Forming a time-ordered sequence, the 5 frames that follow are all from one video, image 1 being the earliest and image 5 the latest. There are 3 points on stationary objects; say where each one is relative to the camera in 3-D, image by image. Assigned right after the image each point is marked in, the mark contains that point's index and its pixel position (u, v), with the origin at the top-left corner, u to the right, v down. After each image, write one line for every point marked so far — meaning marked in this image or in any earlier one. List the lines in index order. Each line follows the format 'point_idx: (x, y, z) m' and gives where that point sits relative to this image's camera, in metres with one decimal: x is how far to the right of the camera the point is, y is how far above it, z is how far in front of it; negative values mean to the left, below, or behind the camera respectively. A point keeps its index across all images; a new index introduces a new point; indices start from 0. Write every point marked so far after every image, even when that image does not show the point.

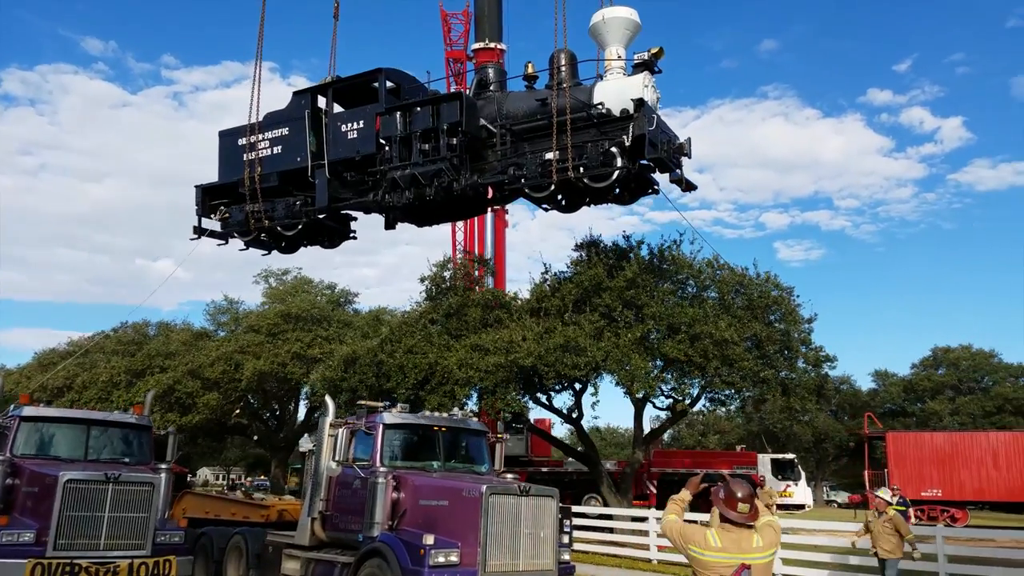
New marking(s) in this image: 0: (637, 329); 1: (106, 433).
0: (+2.3, -0.7, +15.2) m
1: (-5.6, -2.0, +11.4) m
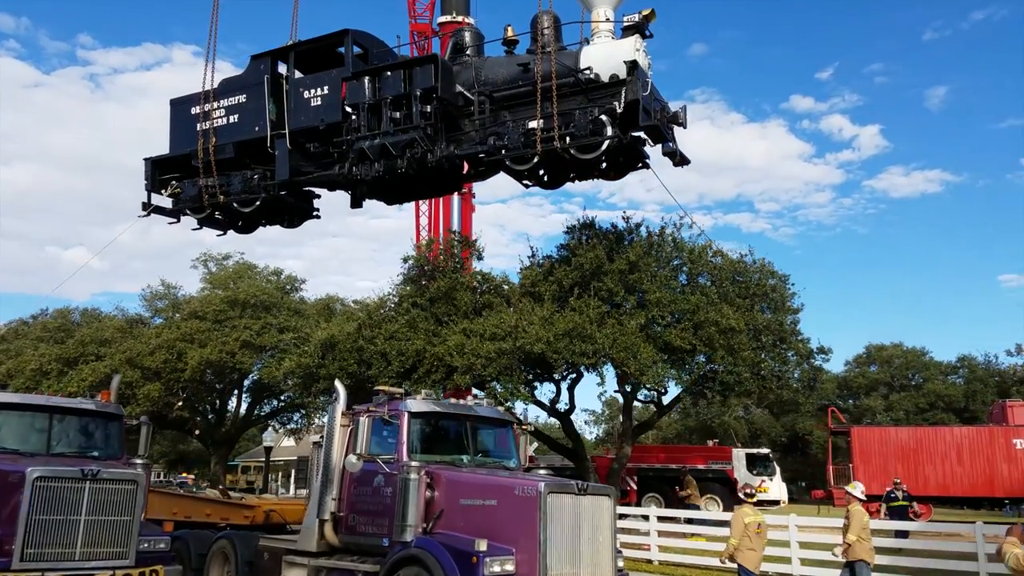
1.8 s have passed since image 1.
0: (+2.2, -0.5, +14.3) m
1: (-5.3, -1.6, +9.9) m
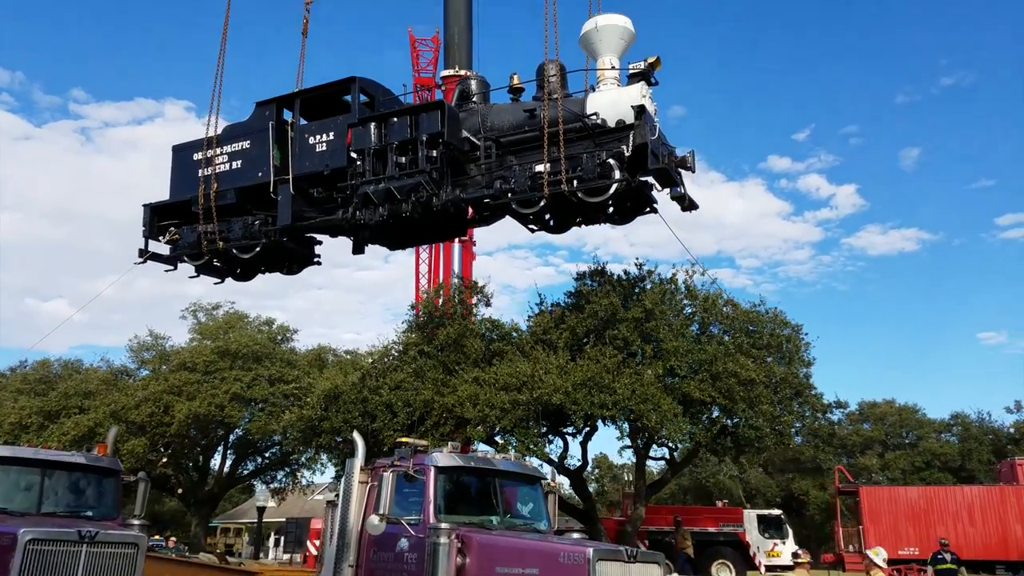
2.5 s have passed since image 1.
0: (+2.4, -1.3, +13.8) m
1: (-5.0, -2.1, +9.1) m
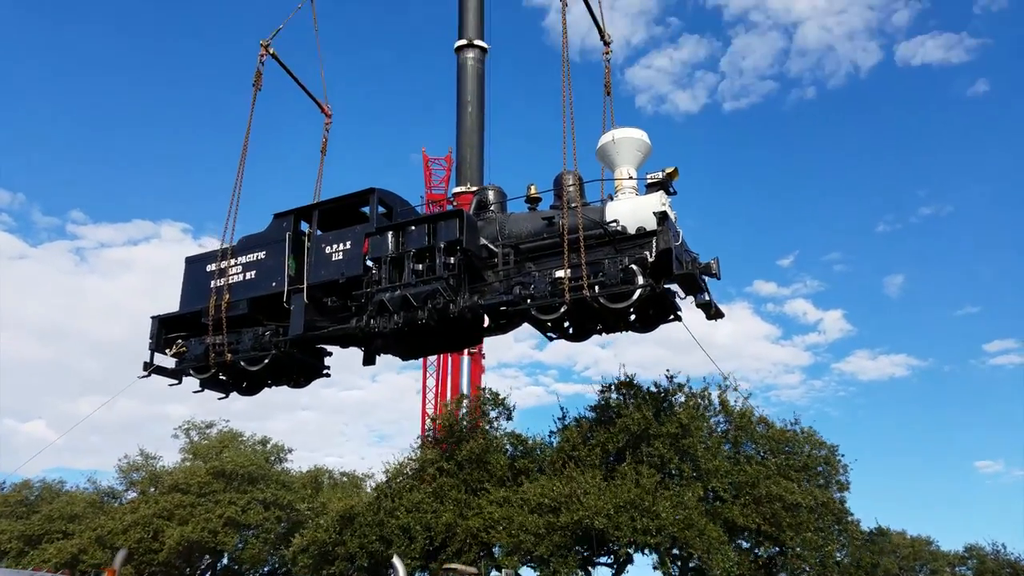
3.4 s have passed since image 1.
0: (+2.9, -3.1, +13.0) m
1: (-4.5, -3.2, +8.2) m
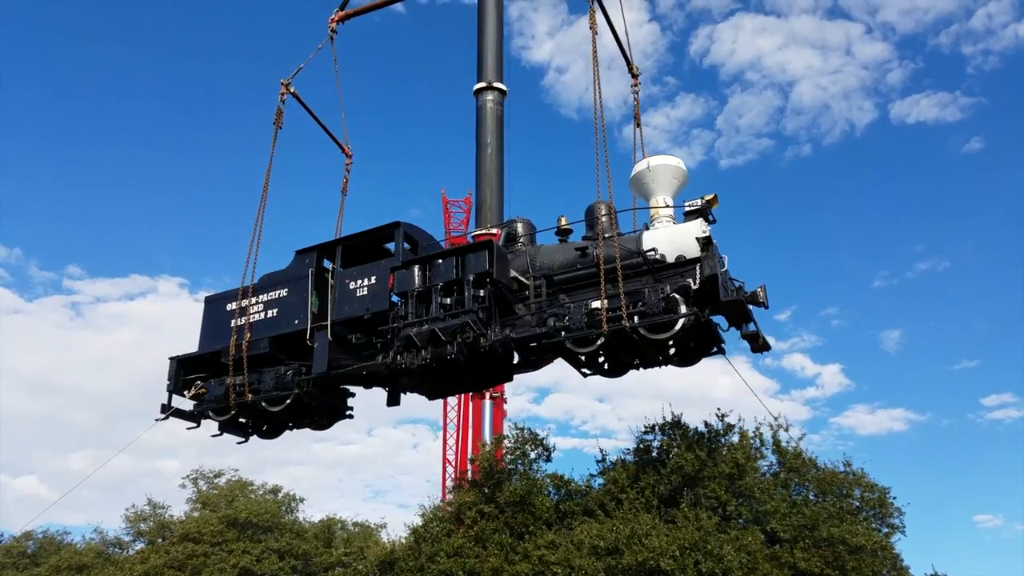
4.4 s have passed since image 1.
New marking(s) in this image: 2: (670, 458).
0: (+3.6, -3.6, +12.4) m
1: (-3.8, -3.3, +7.5) m
2: (+2.5, -2.8, +13.4) m
